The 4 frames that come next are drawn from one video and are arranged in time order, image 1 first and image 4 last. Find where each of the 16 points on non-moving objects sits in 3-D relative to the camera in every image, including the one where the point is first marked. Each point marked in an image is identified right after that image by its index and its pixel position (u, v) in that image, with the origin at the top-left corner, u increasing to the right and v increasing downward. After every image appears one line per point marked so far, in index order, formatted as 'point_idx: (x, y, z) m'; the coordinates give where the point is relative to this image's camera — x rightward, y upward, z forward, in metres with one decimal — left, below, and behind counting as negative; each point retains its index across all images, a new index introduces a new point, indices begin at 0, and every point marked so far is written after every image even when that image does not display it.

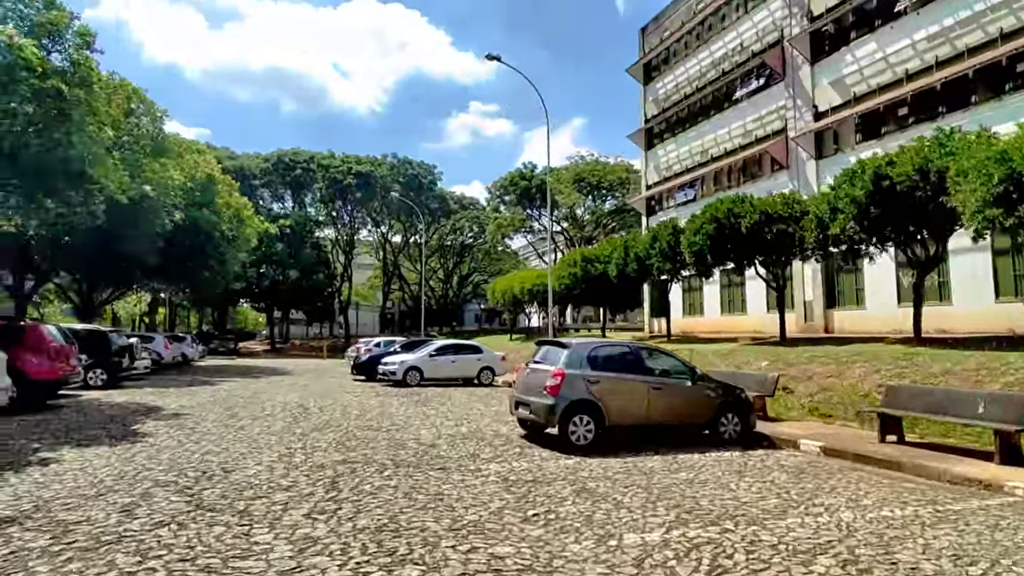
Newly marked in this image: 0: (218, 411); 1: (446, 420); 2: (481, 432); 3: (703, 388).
0: (-3.4, -1.4, +8.3) m
1: (-0.7, -1.4, +7.3) m
2: (-0.3, -1.3, +6.5) m
3: (+1.5, -0.8, +5.7) m
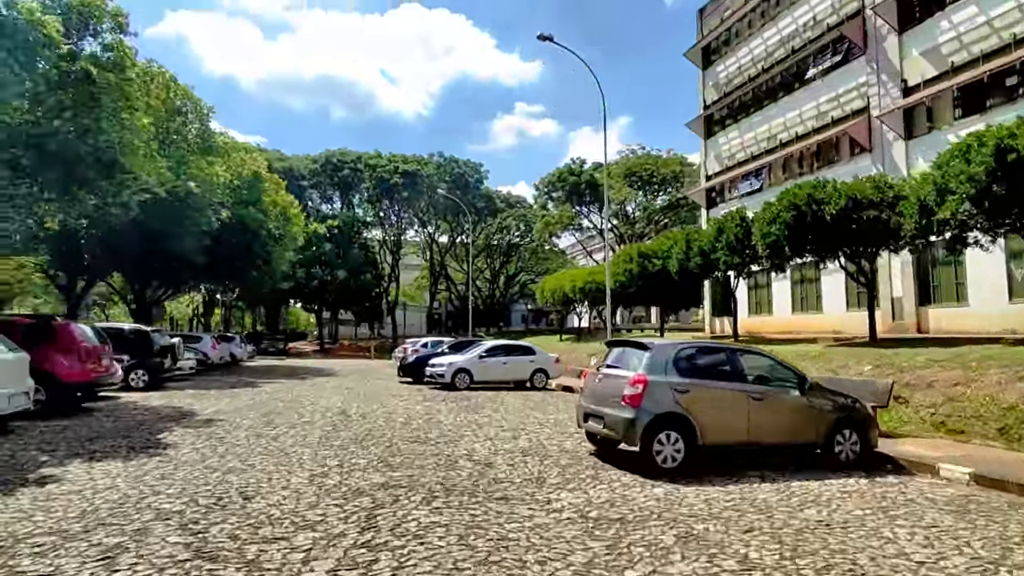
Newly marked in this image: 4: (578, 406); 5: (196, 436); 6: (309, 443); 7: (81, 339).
0: (-2.8, -1.4, +7.6) m
1: (-0.1, -1.3, +6.4) m
2: (+0.3, -1.2, +5.6) m
3: (+2.0, -0.7, +4.8) m
4: (+0.5, -0.9, +5.4) m
5: (-2.8, -1.3, +6.3) m
6: (-1.6, -1.3, +5.8) m
7: (-4.8, -0.6, +7.9) m
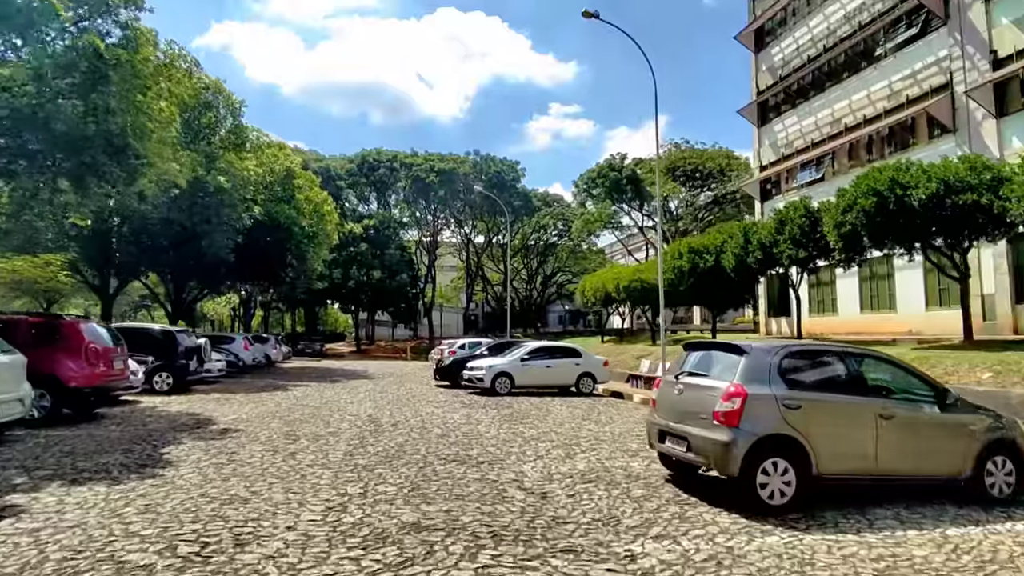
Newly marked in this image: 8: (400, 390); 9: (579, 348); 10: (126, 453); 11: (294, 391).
0: (-2.3, -1.3, +6.8) m
1: (+0.3, -1.2, +5.5) m
2: (+0.6, -1.2, +4.7) m
3: (+2.3, -0.7, +3.7) m
4: (+0.9, -0.8, +4.4) m
5: (-2.4, -1.2, +5.5) m
6: (-1.2, -1.2, +4.9) m
7: (-4.3, -0.5, +7.3) m
8: (-2.0, -1.8, +12.7) m
9: (+1.1, -1.0, +12.1) m
10: (-2.9, -1.2, +5.2) m
11: (-3.6, -1.7, +11.9) m
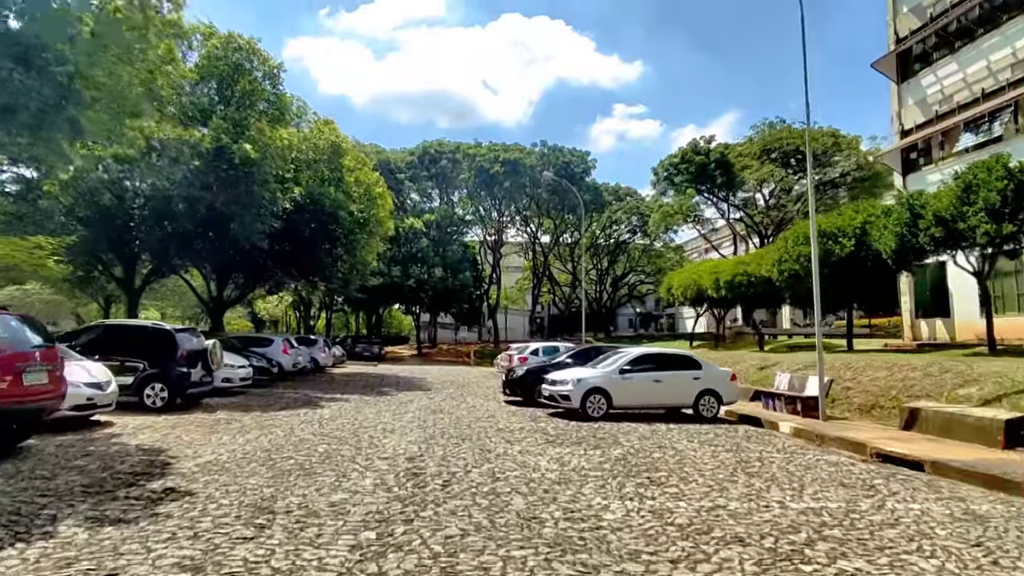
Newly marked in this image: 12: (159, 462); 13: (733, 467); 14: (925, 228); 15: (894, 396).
0: (-1.5, -1.2, +4.1) m
1: (+1.0, -1.1, +2.6) m
2: (+1.2, -1.0, +1.7) m
3: (+2.8, -0.5, +0.6) m
4: (+1.4, -0.6, +1.5) m
5: (-1.7, -1.1, +2.8) m
6: (-0.7, -1.0, +2.1) m
7: (-3.5, -0.3, +4.8) m
8: (-0.7, -1.7, +10.0) m
9: (+2.4, -0.9, +9.1) m
10: (-2.2, -1.0, +2.6) m
11: (-2.4, -1.6, +9.3) m
12: (-2.4, -1.2, +4.9) m
13: (+1.6, -1.3, +5.1) m
14: (+6.0, +0.9, +10.3) m
15: (+4.3, -1.2, +8.0) m
